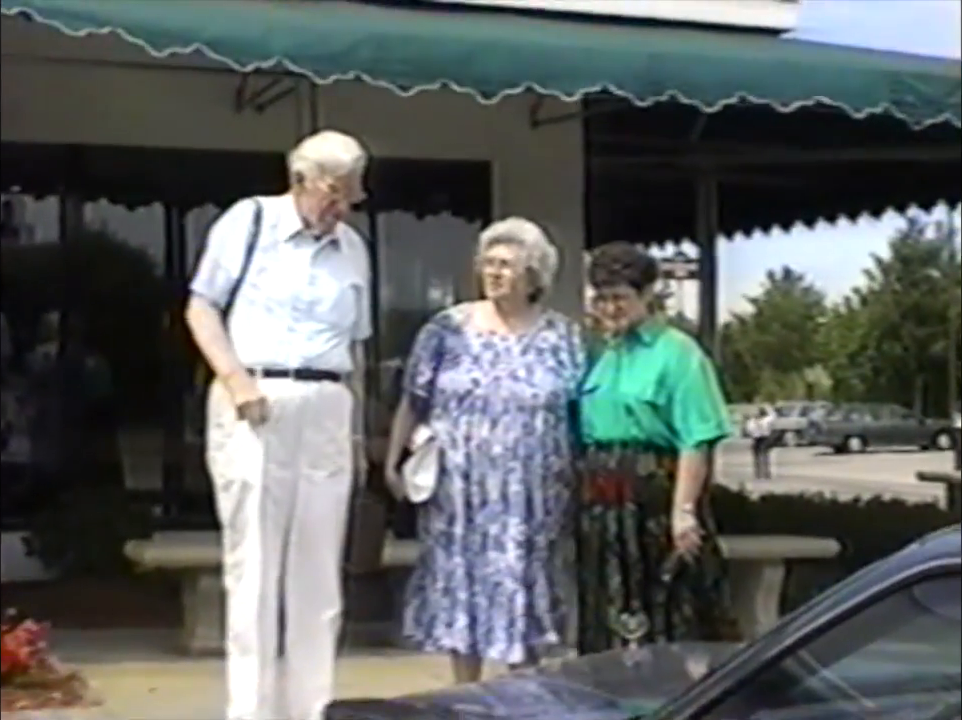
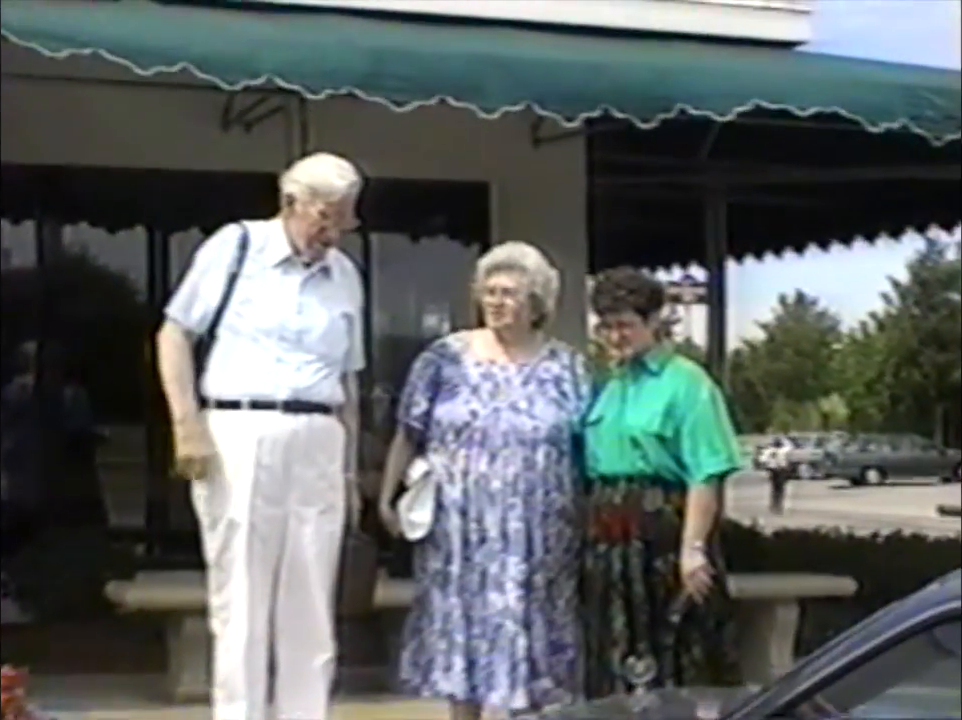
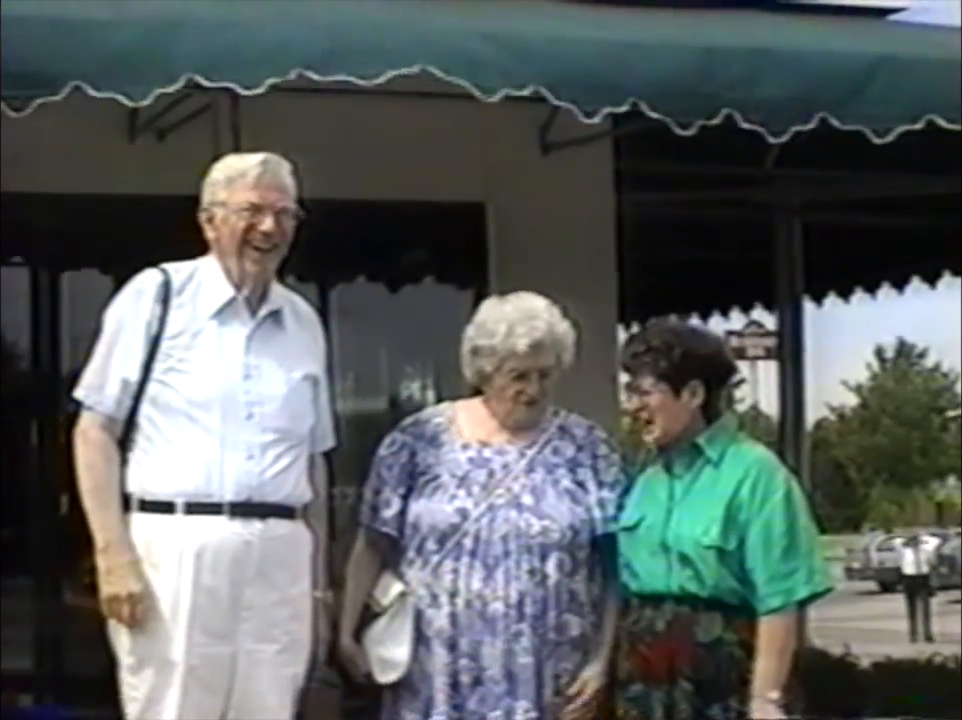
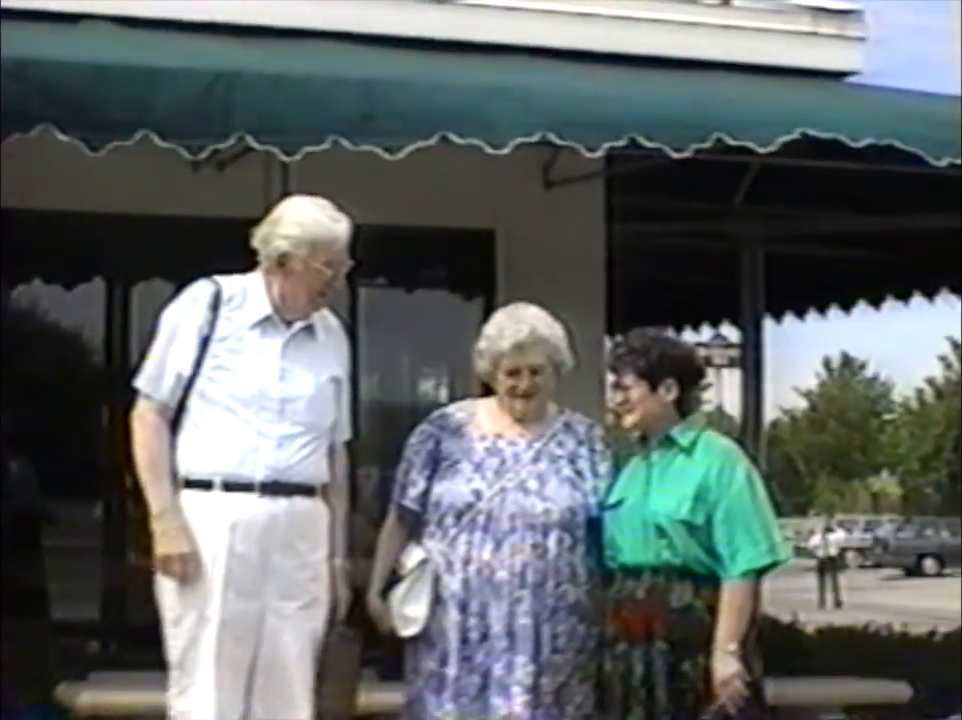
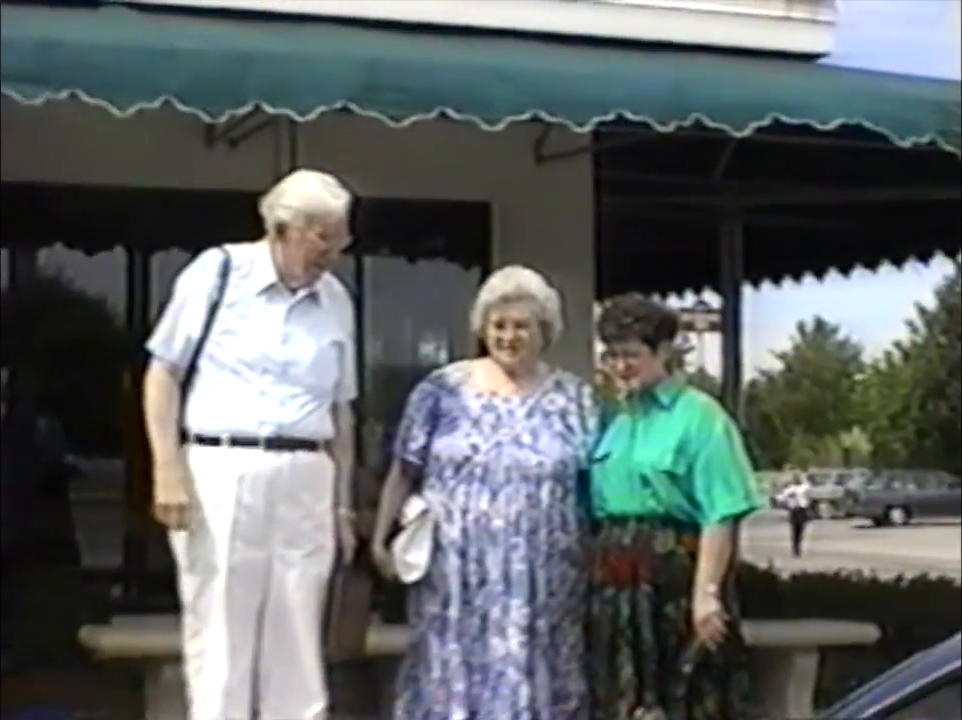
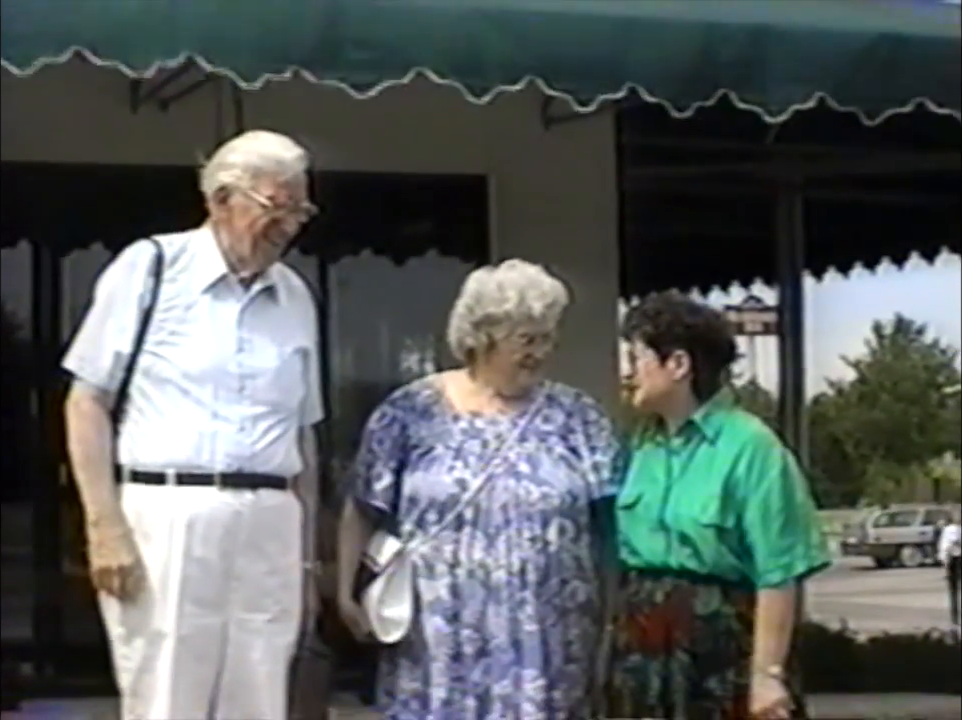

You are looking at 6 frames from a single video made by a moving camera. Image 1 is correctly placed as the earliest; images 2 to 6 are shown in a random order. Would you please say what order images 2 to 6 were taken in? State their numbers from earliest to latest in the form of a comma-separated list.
2, 5, 4, 3, 6
